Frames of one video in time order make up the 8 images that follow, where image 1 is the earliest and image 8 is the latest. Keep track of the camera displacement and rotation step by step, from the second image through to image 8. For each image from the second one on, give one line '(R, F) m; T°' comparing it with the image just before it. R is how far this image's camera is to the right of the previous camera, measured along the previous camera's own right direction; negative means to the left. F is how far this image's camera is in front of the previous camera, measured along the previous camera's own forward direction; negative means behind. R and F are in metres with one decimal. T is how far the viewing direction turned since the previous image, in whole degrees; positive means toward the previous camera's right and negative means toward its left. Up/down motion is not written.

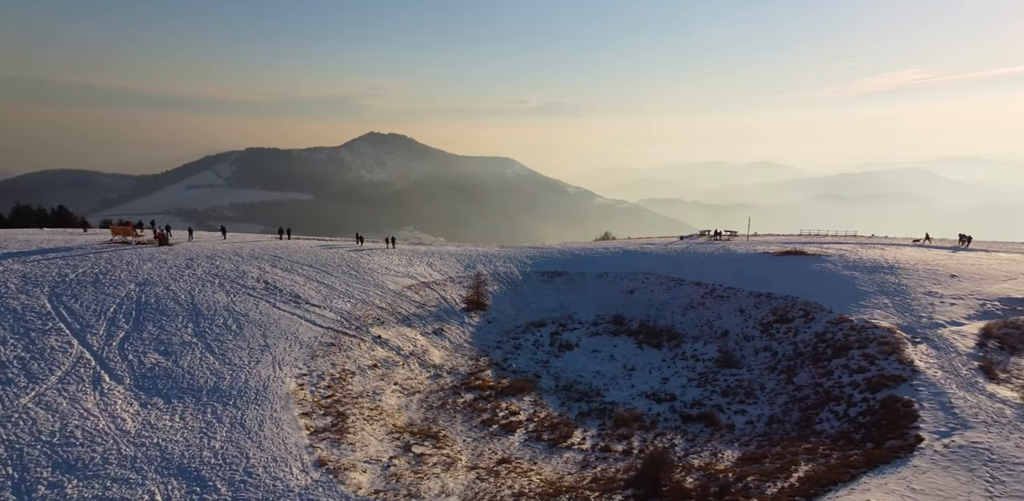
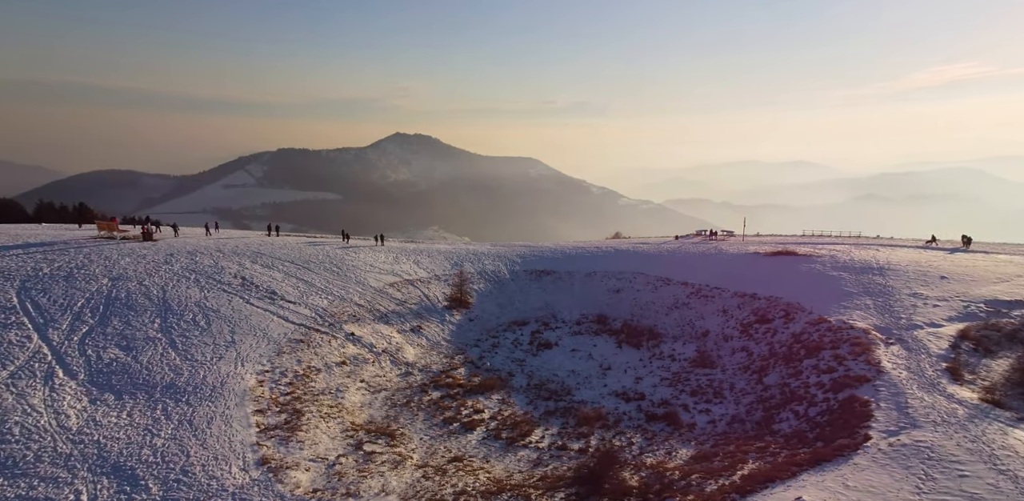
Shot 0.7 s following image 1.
(+1.5, +0.4) m; 0°
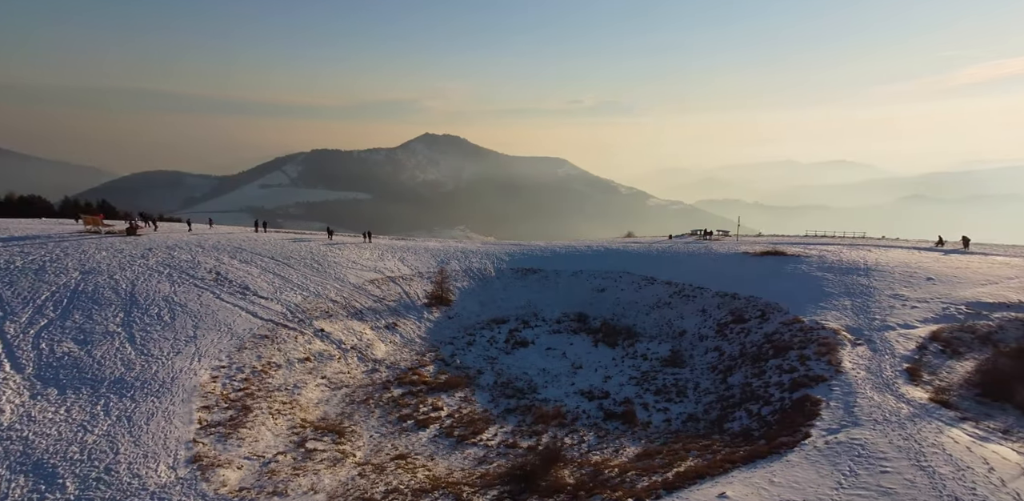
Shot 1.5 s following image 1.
(+1.7, +0.4) m; 0°
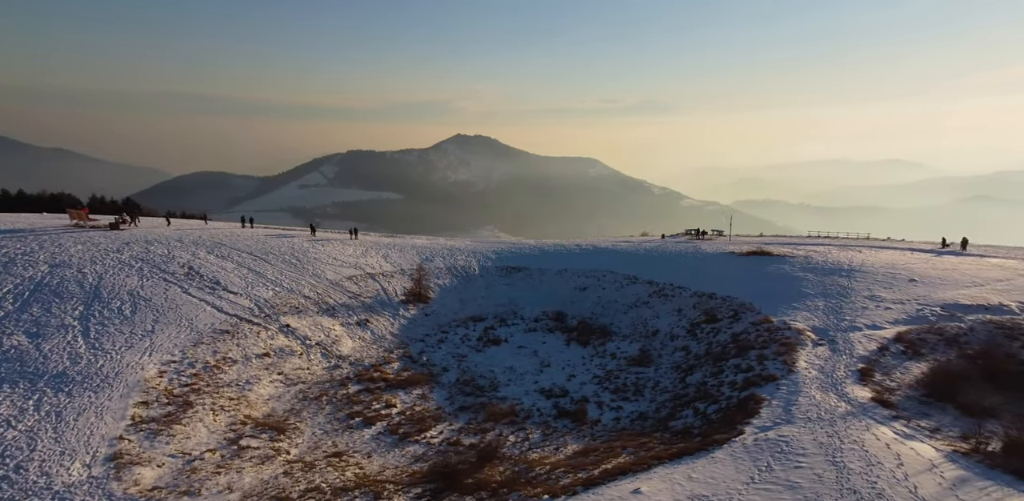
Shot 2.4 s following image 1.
(+1.9, +0.4) m; 0°
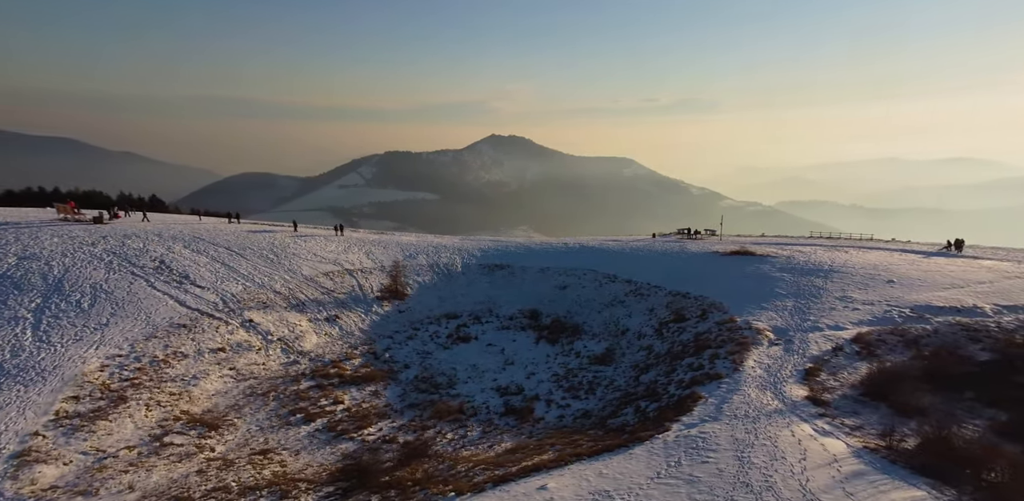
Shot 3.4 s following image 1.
(+2.1, +0.3) m; 0°
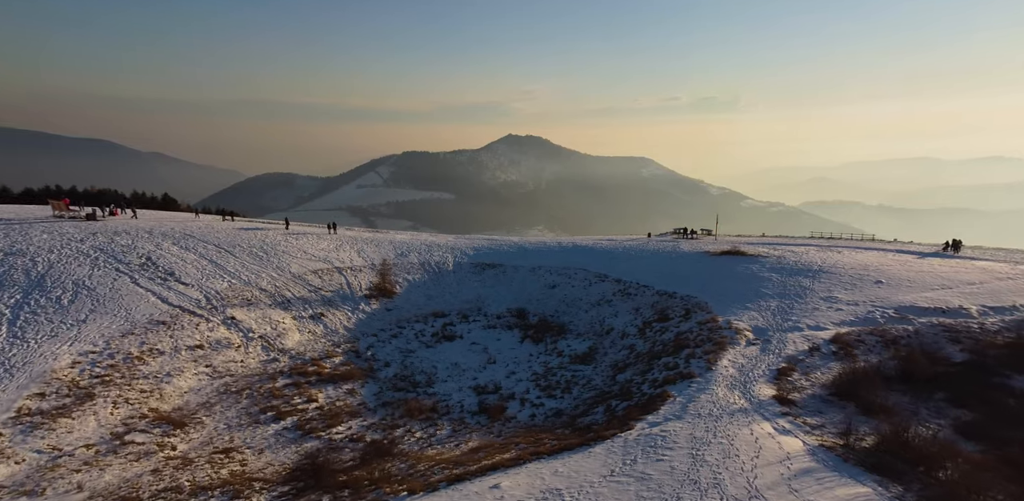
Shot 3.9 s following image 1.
(+1.0, +0.1) m; 0°
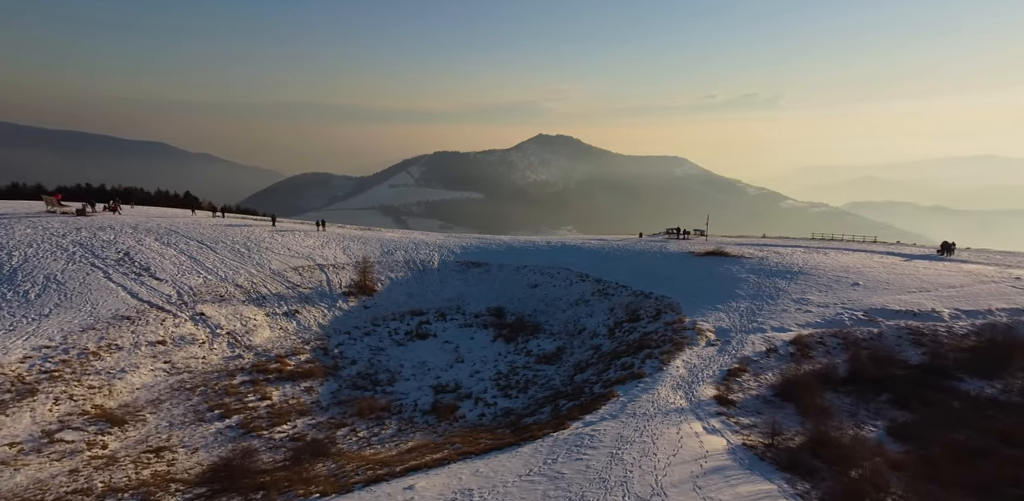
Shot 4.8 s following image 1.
(+1.8, +0.1) m; 0°
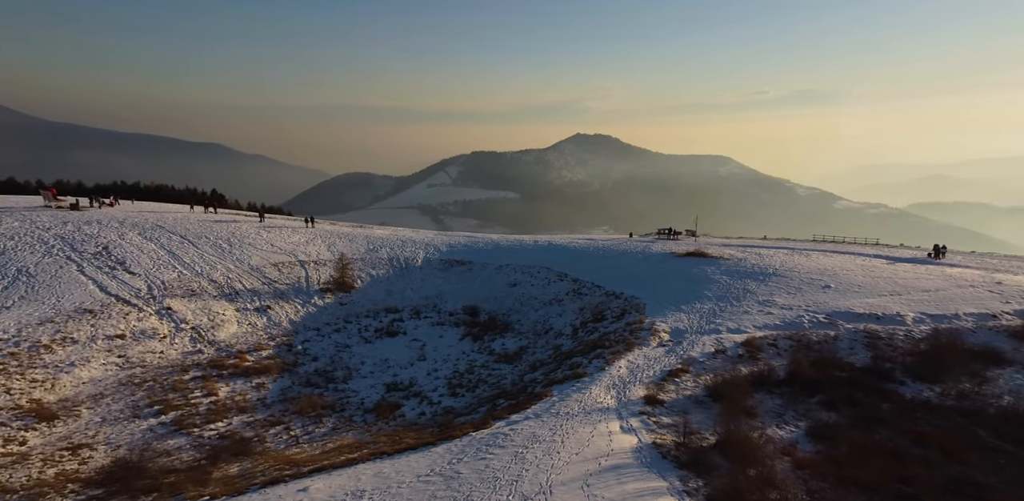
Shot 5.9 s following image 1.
(+2.2, -0.1) m; 0°
